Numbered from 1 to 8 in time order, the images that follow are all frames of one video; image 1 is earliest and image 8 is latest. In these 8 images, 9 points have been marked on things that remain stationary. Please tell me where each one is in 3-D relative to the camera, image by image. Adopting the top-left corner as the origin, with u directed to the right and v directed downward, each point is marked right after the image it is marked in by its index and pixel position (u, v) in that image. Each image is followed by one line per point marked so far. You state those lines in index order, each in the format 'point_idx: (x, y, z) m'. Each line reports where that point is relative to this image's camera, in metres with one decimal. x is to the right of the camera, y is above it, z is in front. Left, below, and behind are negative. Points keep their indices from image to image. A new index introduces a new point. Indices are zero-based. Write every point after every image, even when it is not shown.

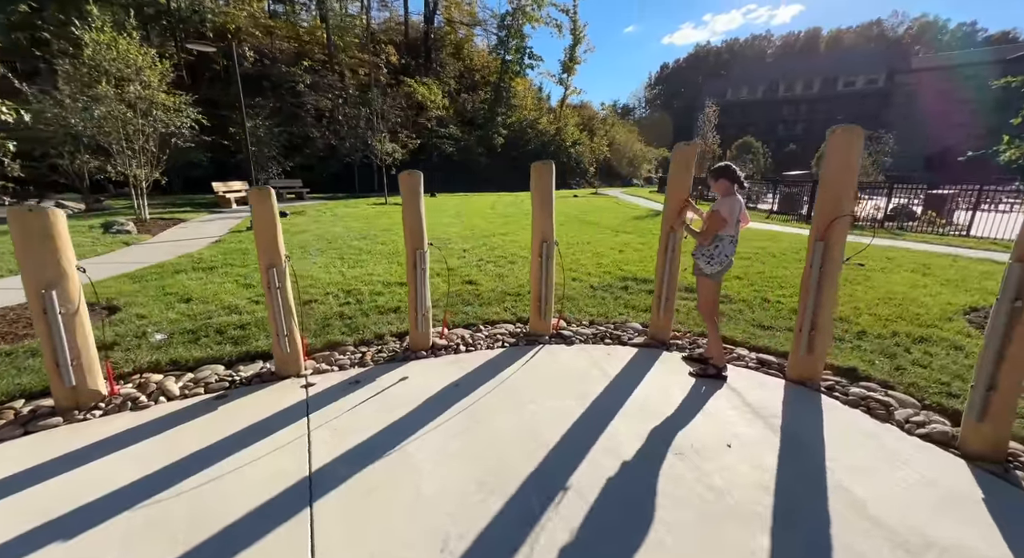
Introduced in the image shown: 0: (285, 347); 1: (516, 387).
0: (-1.7, -0.5, +3.4) m
1: (0.0, -0.8, +3.4) m
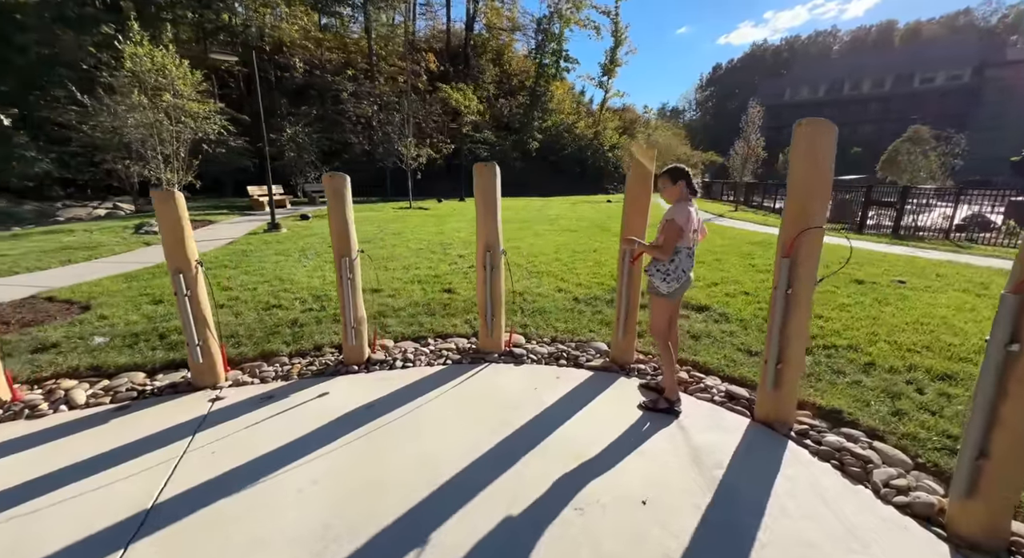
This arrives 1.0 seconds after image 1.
0: (-2.2, -0.5, +3.3) m
1: (-0.5, -0.8, +3.1) m
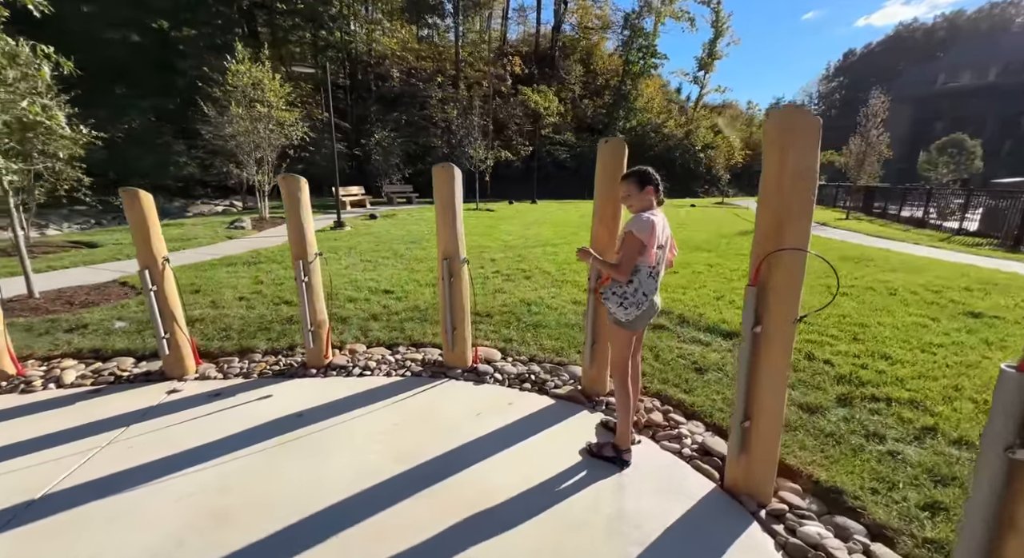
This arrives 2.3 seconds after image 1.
0: (-2.5, -0.5, +3.5) m
1: (-0.9, -0.9, +2.9) m
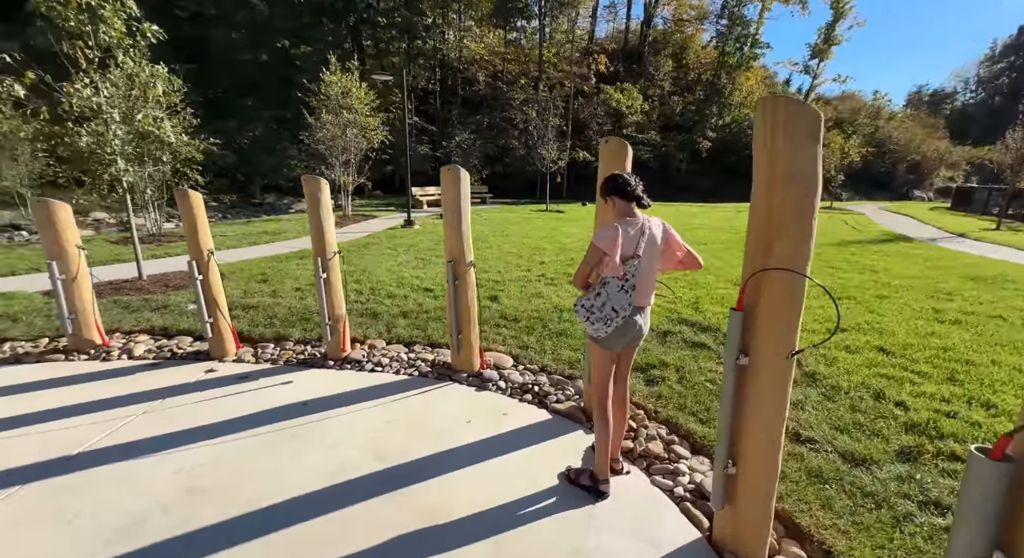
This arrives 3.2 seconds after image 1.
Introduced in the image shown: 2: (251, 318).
0: (-2.4, -0.4, +3.8) m
1: (-1.0, -0.9, +2.9) m
2: (-2.4, -0.4, +4.5) m
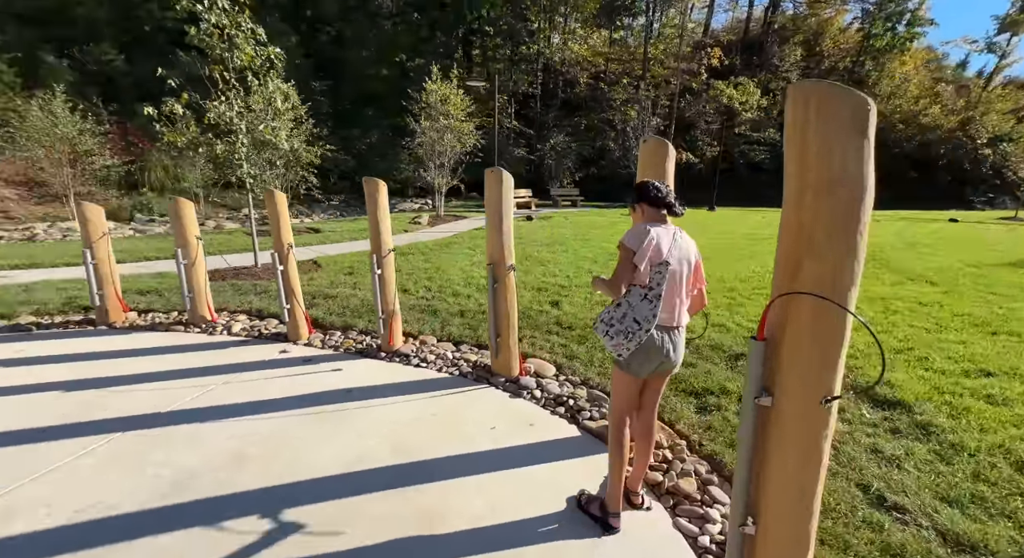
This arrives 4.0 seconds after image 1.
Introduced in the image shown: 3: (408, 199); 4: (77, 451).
0: (-1.9, -0.3, +4.1) m
1: (-0.8, -0.8, +3.0) m
2: (-1.8, -0.3, +4.8) m
3: (-4.2, +3.1, +18.6) m
4: (-2.4, -0.9, +2.7) m
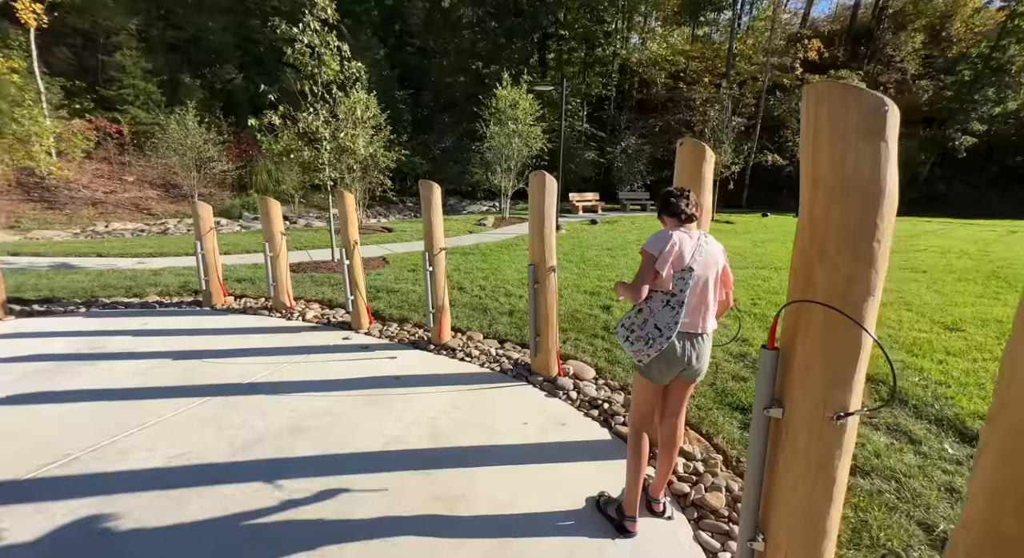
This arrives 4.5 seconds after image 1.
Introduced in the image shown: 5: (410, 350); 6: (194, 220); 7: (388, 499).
0: (-1.5, -0.3, +4.4) m
1: (-0.6, -0.8, +3.1) m
2: (-1.3, -0.2, +5.1) m
3: (-1.4, +3.1, +19.1) m
4: (-2.2, -0.8, +3.1) m
5: (-0.8, -0.6, +3.9) m
6: (-3.7, +0.7, +5.5) m
7: (-0.6, -1.0, +2.2) m
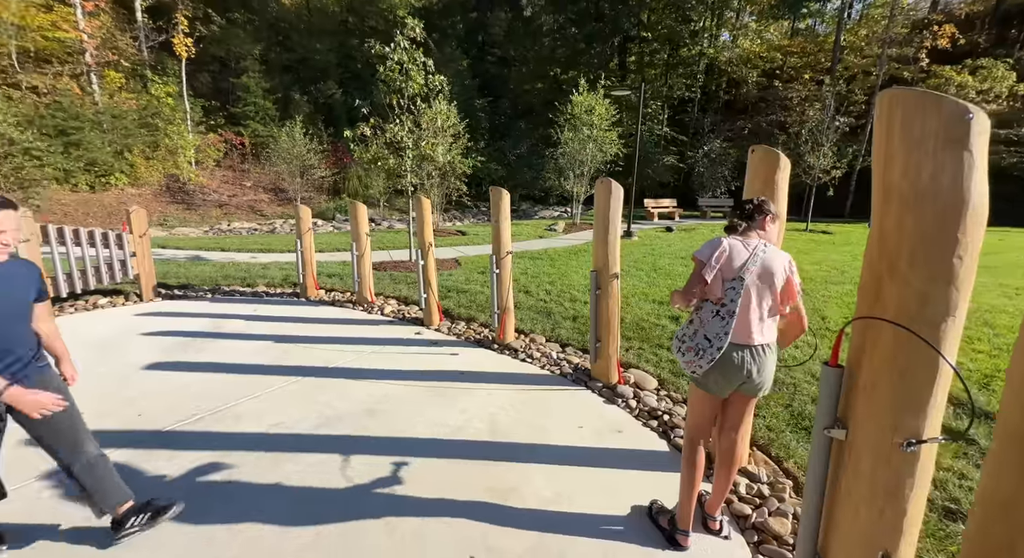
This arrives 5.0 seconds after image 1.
0: (-0.9, -0.3, +4.7) m
1: (-0.2, -0.8, +3.2) m
2: (-0.6, -0.2, +5.3) m
3: (+1.6, +2.9, +19.2) m
4: (-1.8, -0.8, +3.4) m
5: (-0.3, -0.6, +4.1) m
6: (-2.8, +0.8, +6.1) m
7: (-0.3, -1.0, +2.3) m
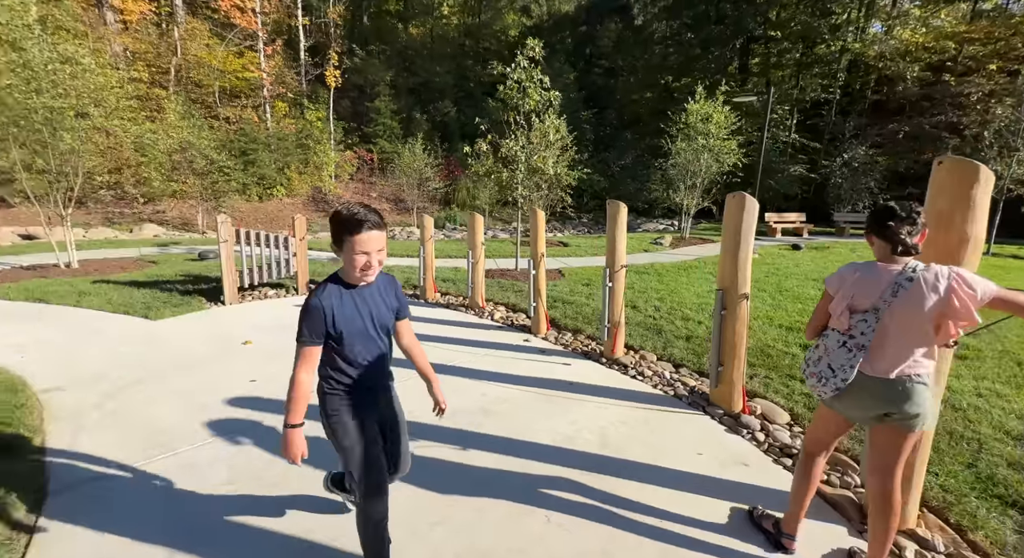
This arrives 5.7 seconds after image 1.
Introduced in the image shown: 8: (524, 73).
0: (+0.1, -0.3, +4.7) m
1: (+0.5, -0.9, +3.1) m
2: (+0.5, -0.3, +5.2) m
3: (+5.4, +2.3, +18.5) m
4: (-1.0, -0.8, +3.6) m
5: (+0.5, -0.7, +4.0) m
6: (-1.5, +0.7, +6.5) m
7: (+0.2, -1.1, +2.3) m
8: (+0.1, +3.2, +7.4) m
